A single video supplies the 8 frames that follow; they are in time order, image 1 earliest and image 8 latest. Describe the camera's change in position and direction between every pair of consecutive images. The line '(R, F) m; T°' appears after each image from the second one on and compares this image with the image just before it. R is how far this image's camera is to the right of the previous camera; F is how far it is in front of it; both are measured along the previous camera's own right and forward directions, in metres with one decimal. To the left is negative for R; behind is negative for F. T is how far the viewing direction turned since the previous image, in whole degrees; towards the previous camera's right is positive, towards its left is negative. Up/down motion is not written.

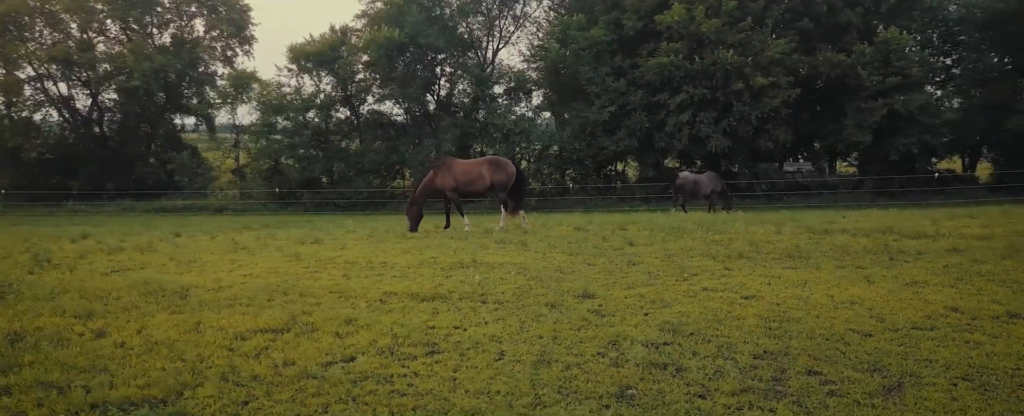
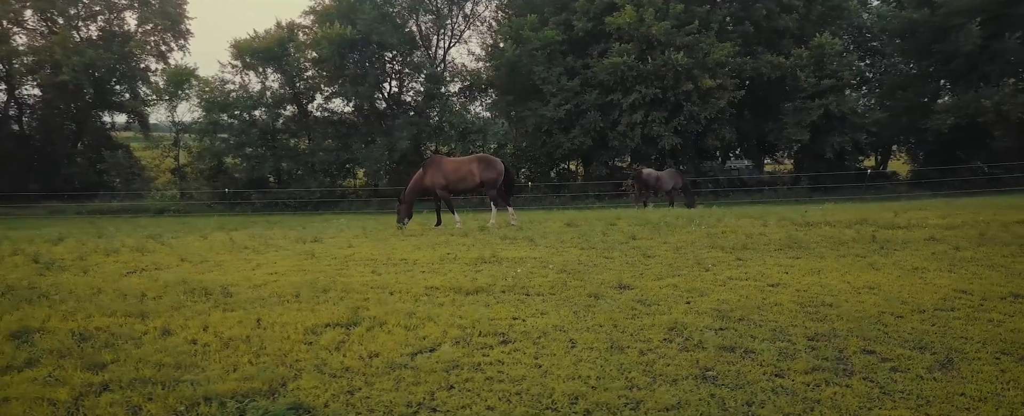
(-1.2, -0.2) m; +5°
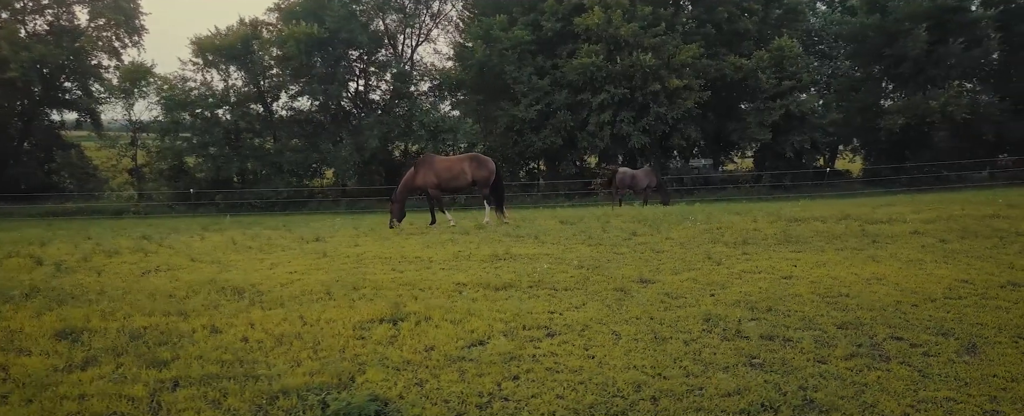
(-0.8, -0.1) m; +4°
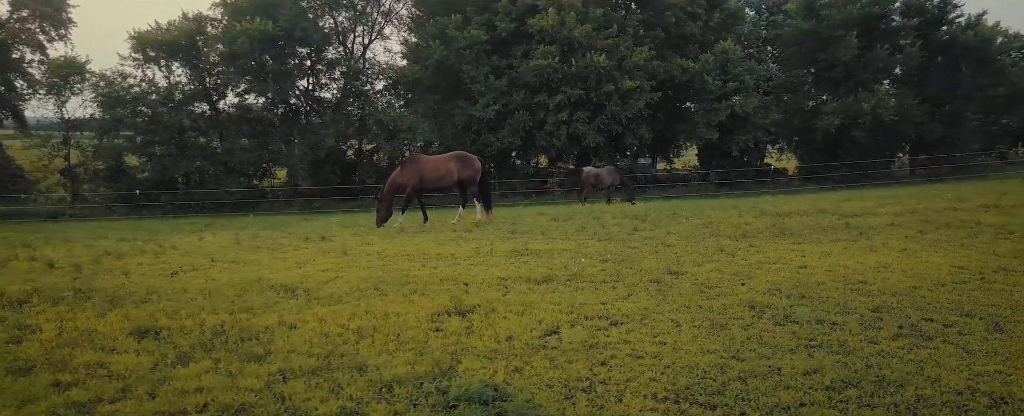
(-1.2, -0.2) m; +5°
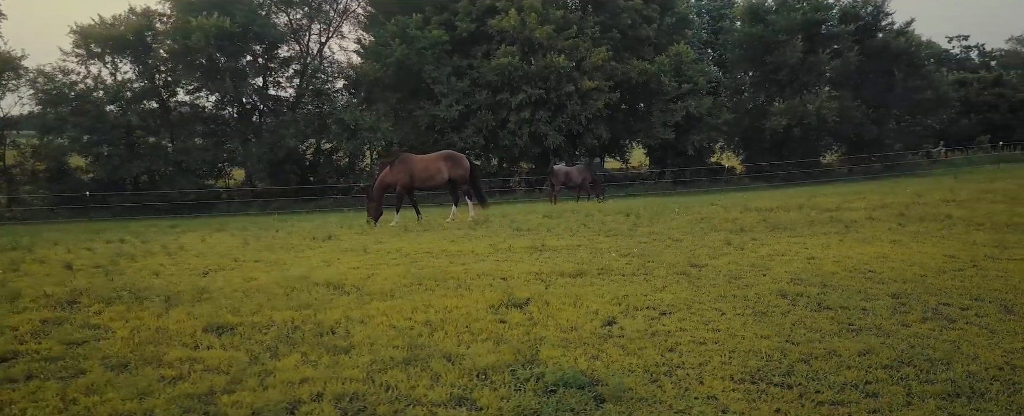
(-1.0, -0.2) m; +5°
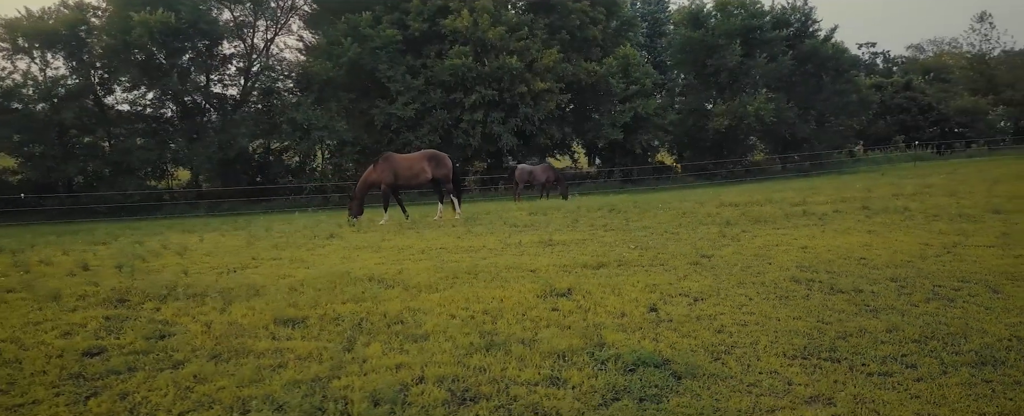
(-1.1, -0.2) m; +5°
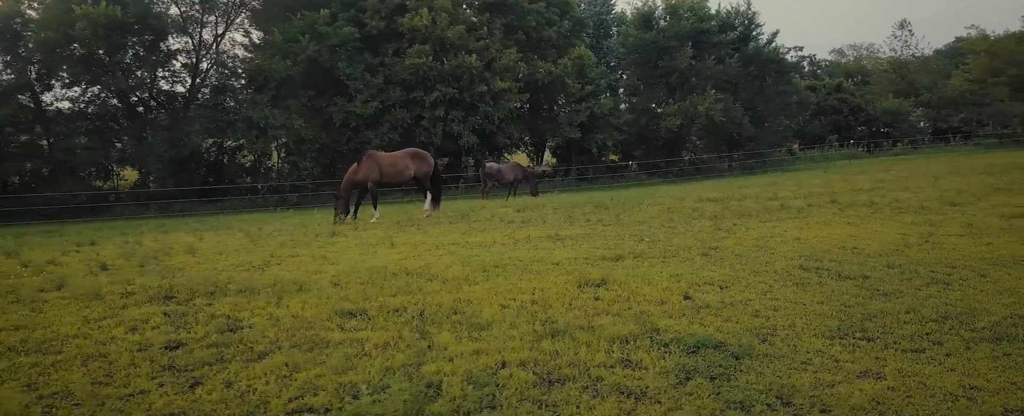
(-1.0, -0.2) m; +5°
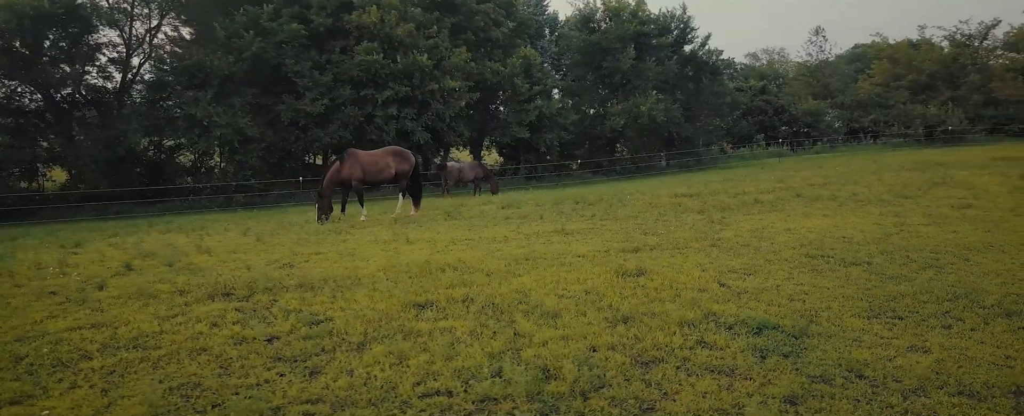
(-1.2, -0.1) m; +5°
